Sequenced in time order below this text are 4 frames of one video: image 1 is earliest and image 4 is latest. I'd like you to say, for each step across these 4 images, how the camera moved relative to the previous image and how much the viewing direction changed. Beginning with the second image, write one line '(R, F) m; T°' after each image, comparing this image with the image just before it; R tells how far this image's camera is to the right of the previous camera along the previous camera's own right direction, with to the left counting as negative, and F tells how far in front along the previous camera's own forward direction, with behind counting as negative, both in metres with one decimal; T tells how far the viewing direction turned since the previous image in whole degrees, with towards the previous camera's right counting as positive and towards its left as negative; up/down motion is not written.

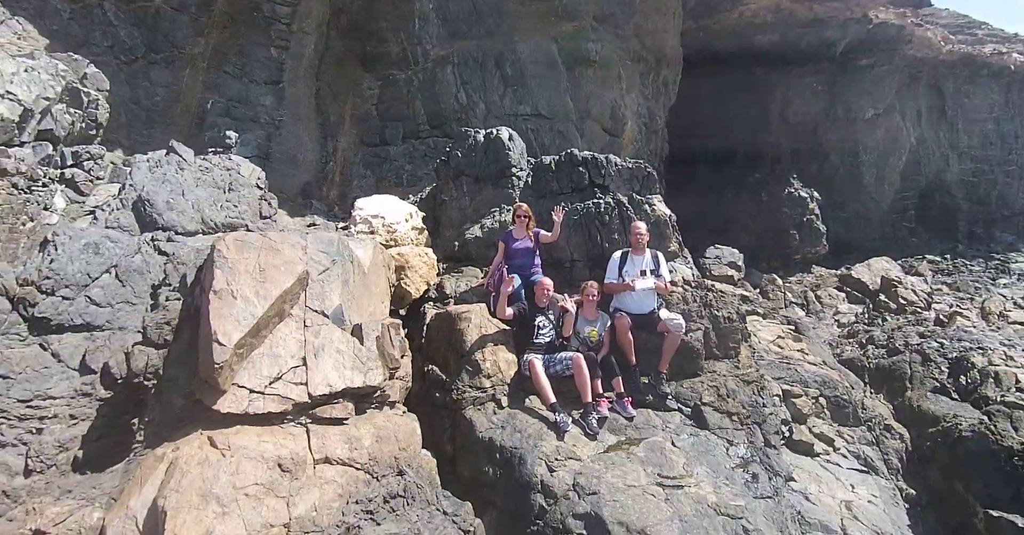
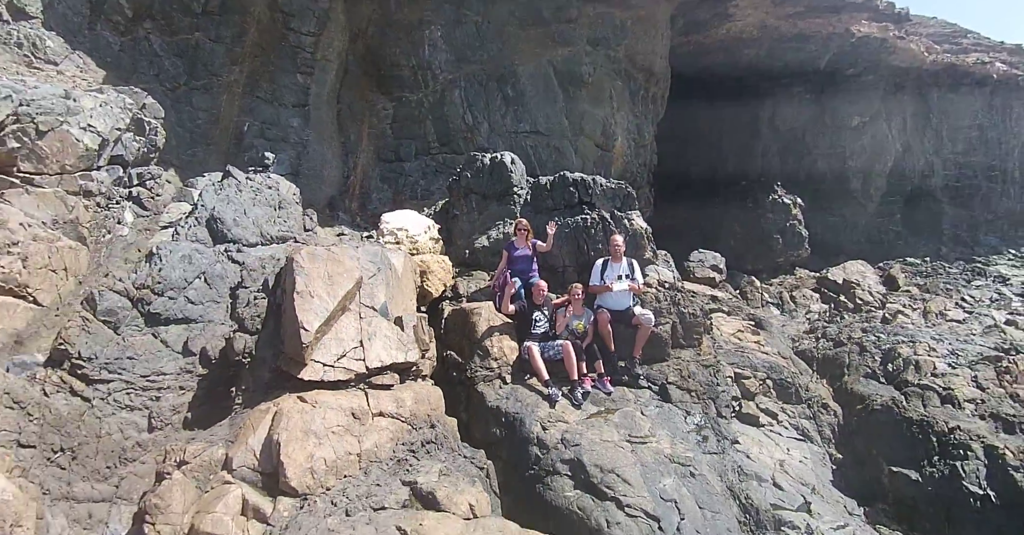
(0.0, -0.9) m; 0°
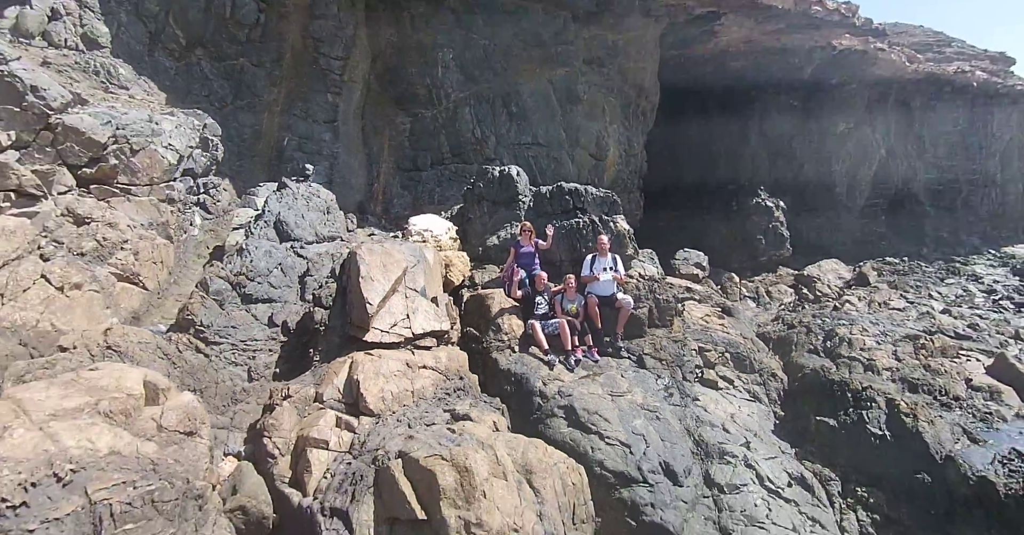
(-0.1, -1.2) m; 0°
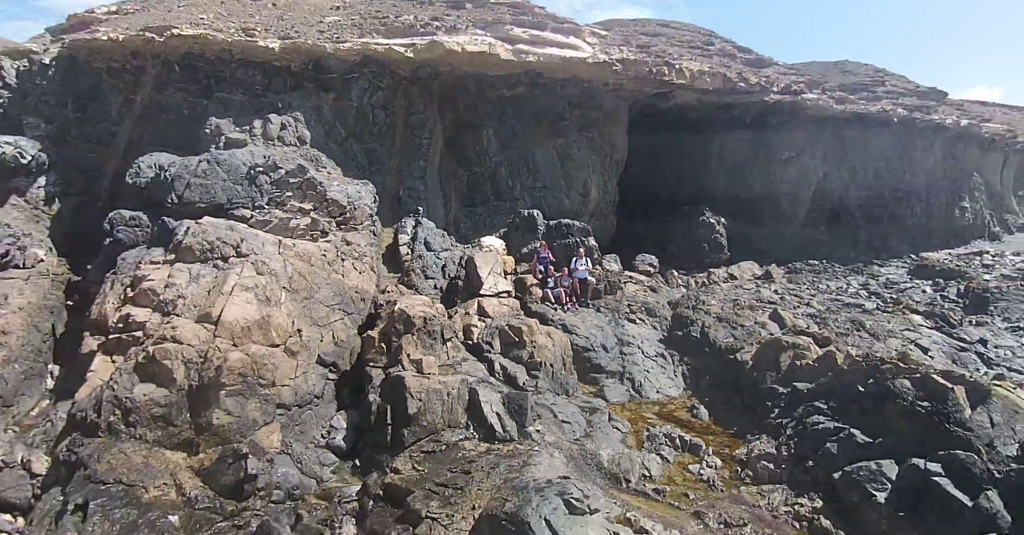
(-0.7, -7.2) m; 0°
